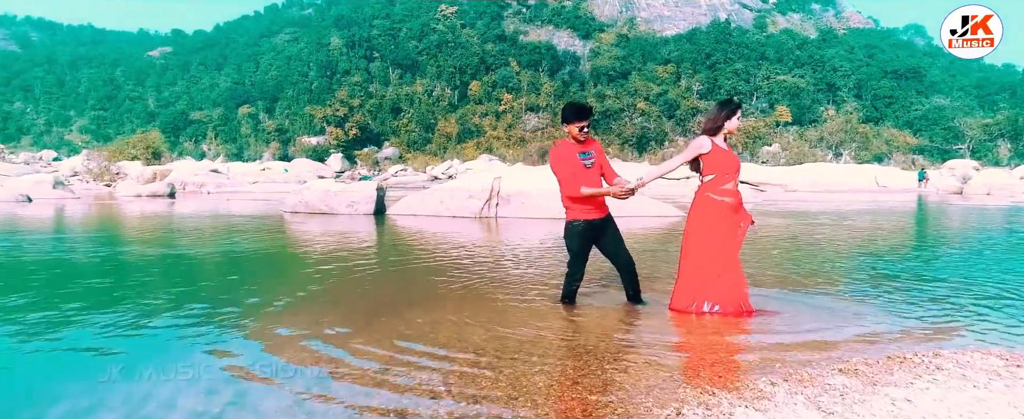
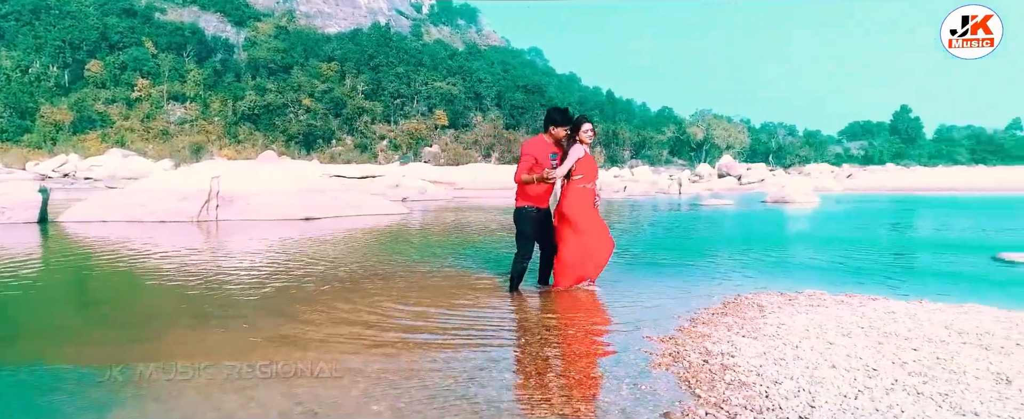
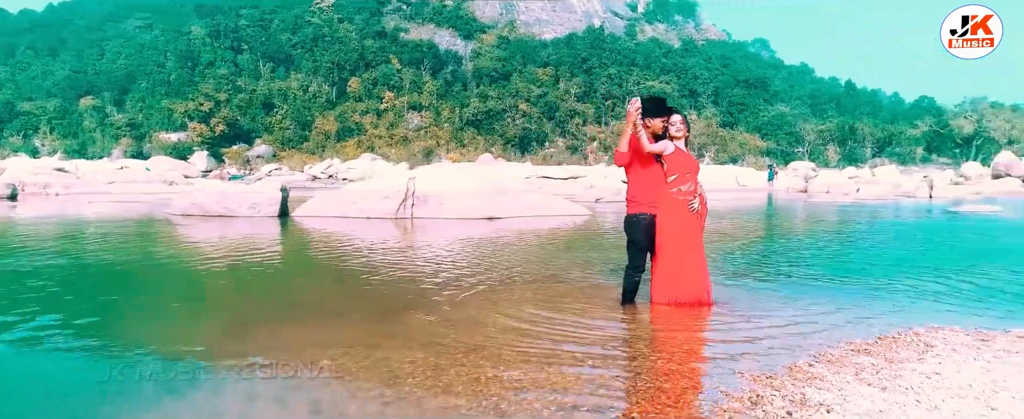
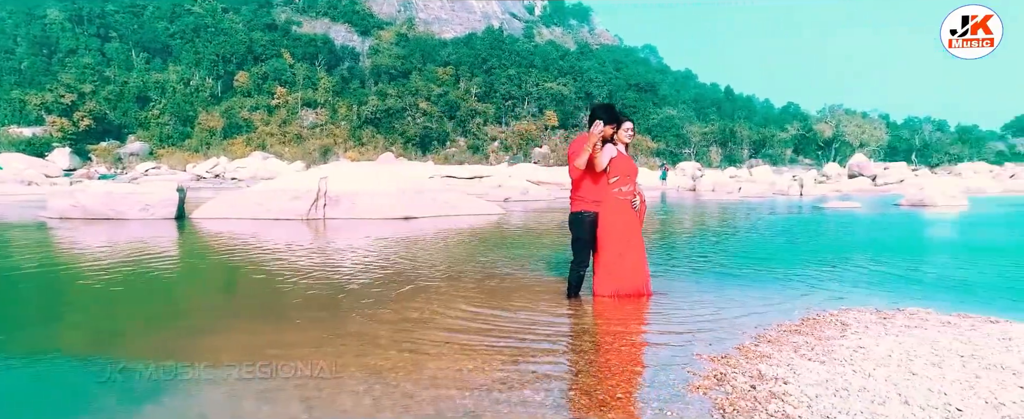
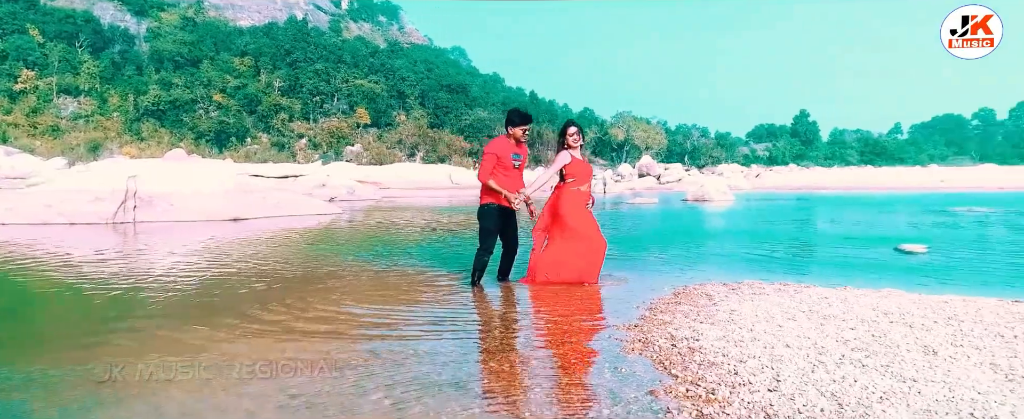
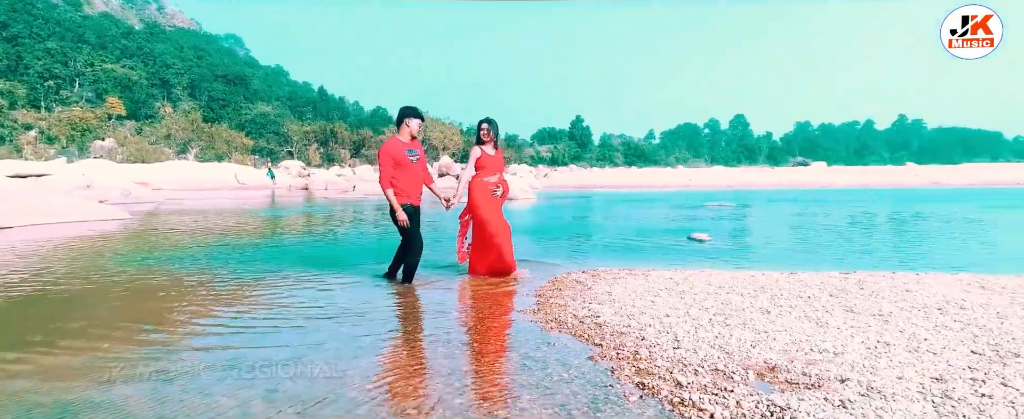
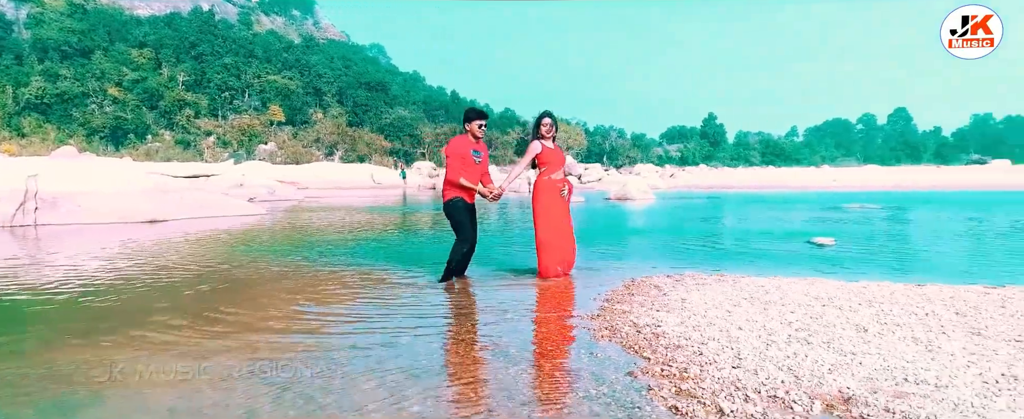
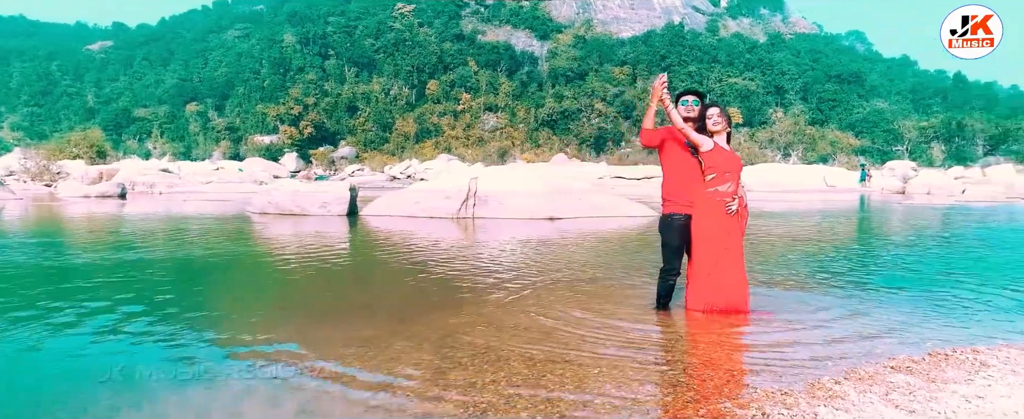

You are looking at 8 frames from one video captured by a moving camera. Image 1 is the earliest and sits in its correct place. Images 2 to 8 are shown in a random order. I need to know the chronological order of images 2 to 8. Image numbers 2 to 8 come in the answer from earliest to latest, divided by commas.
8, 3, 4, 2, 5, 7, 6
